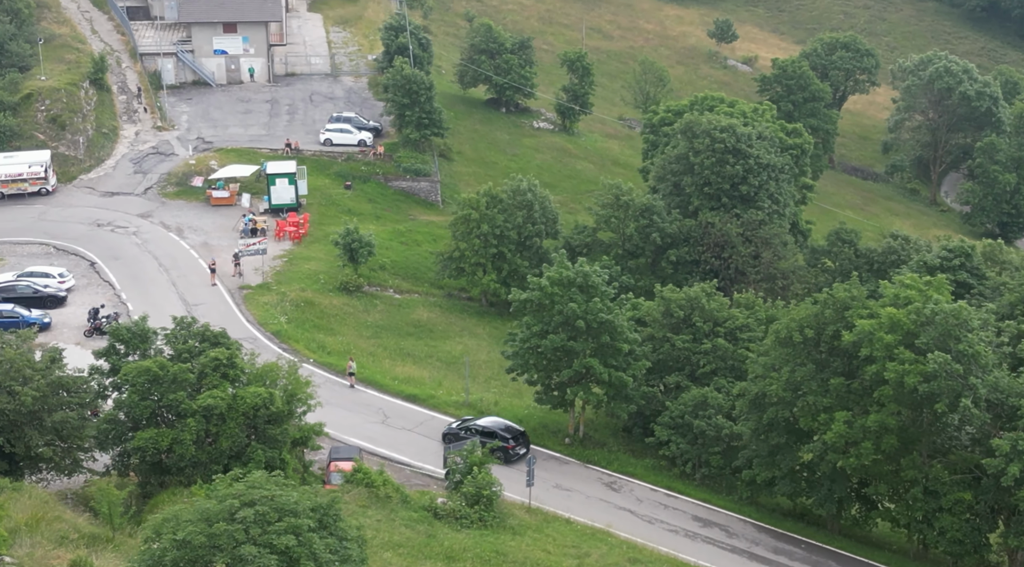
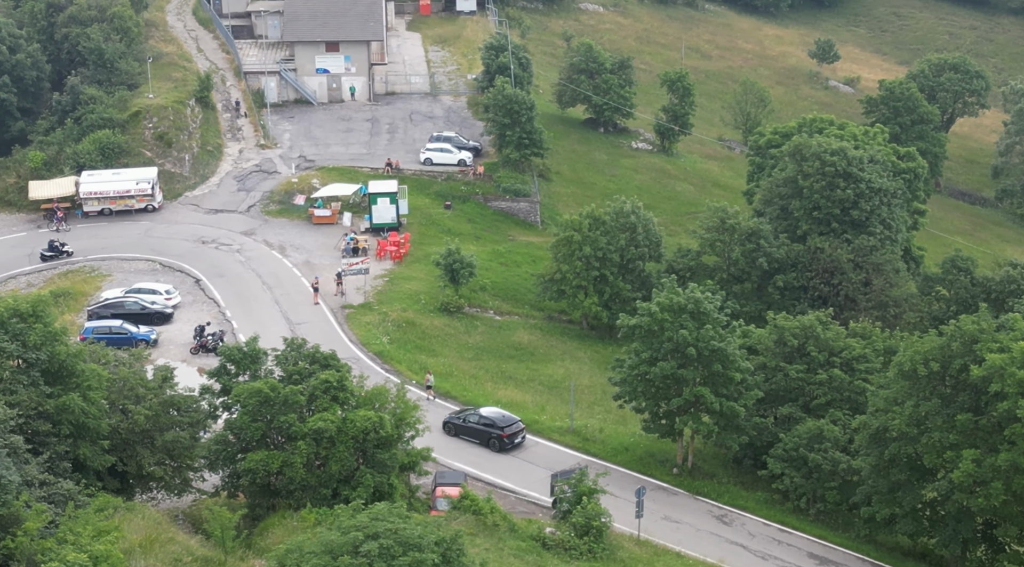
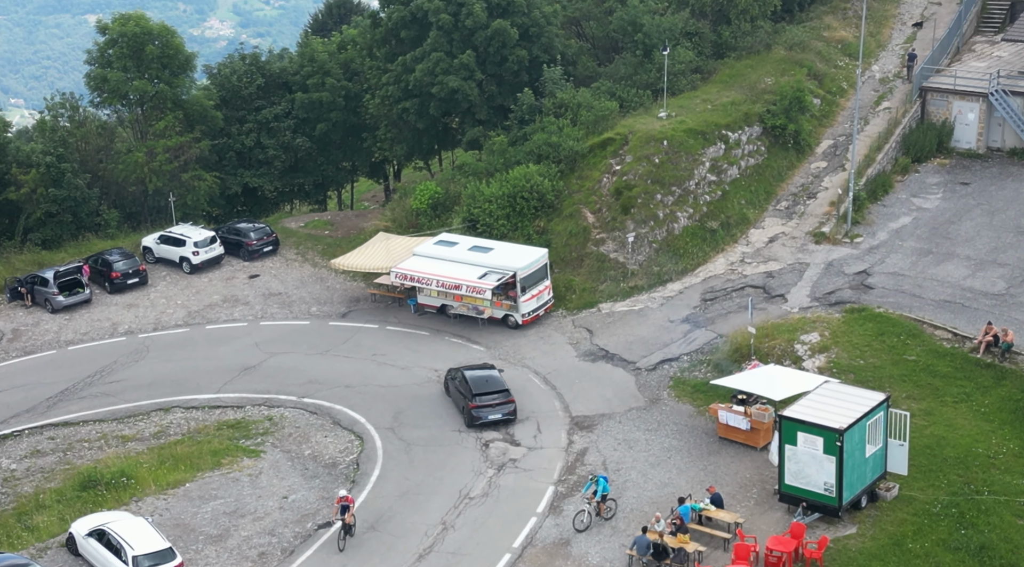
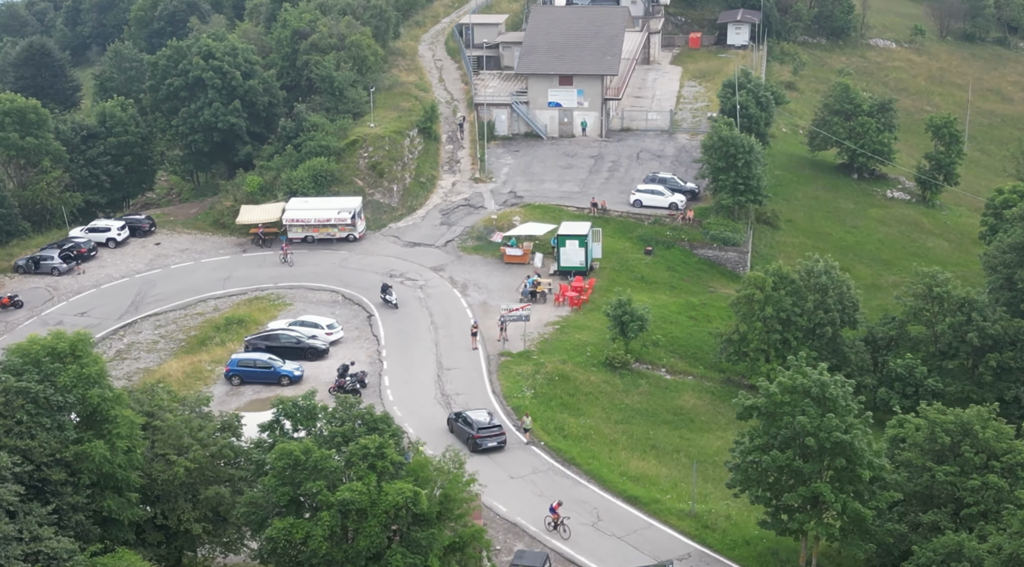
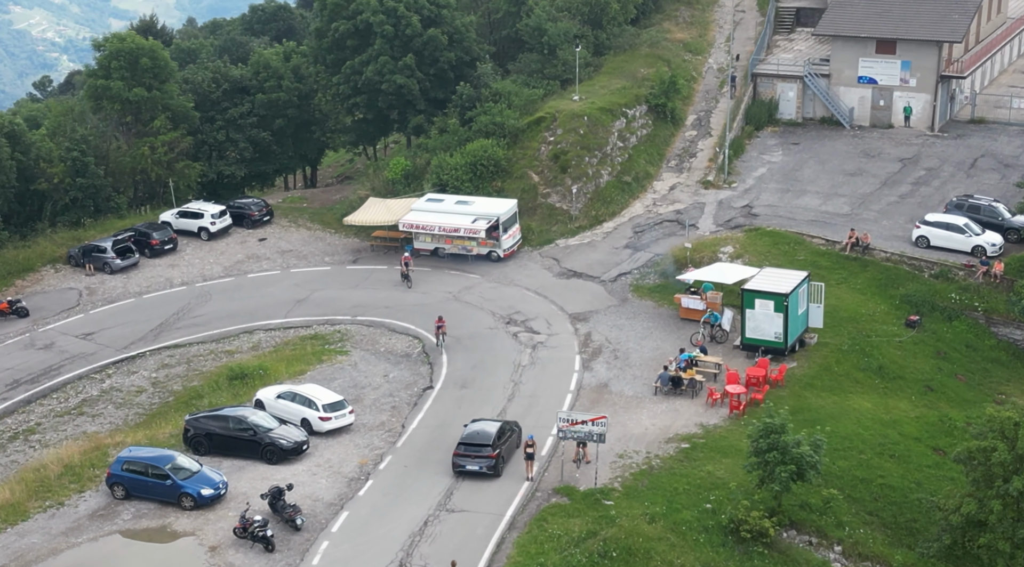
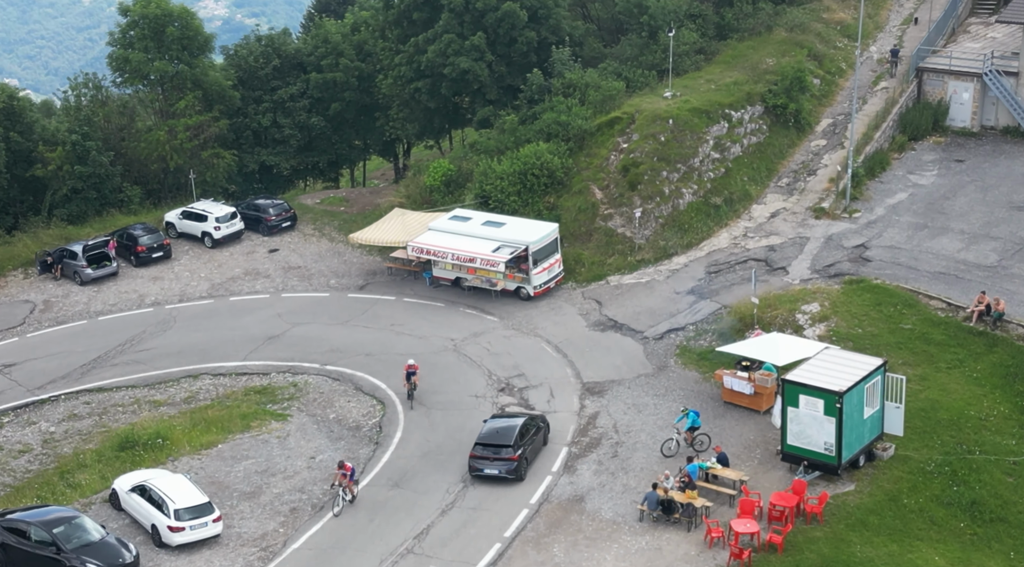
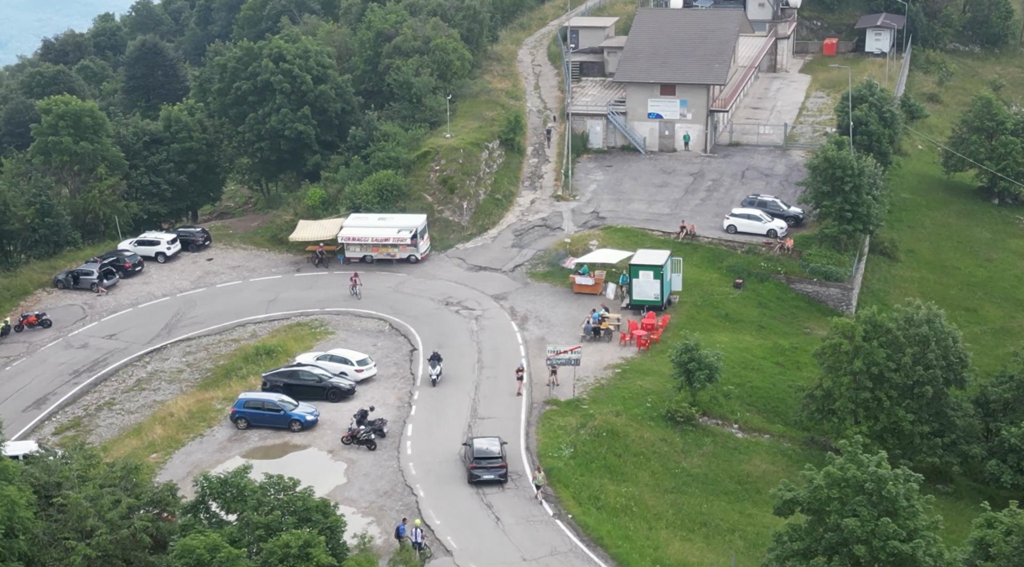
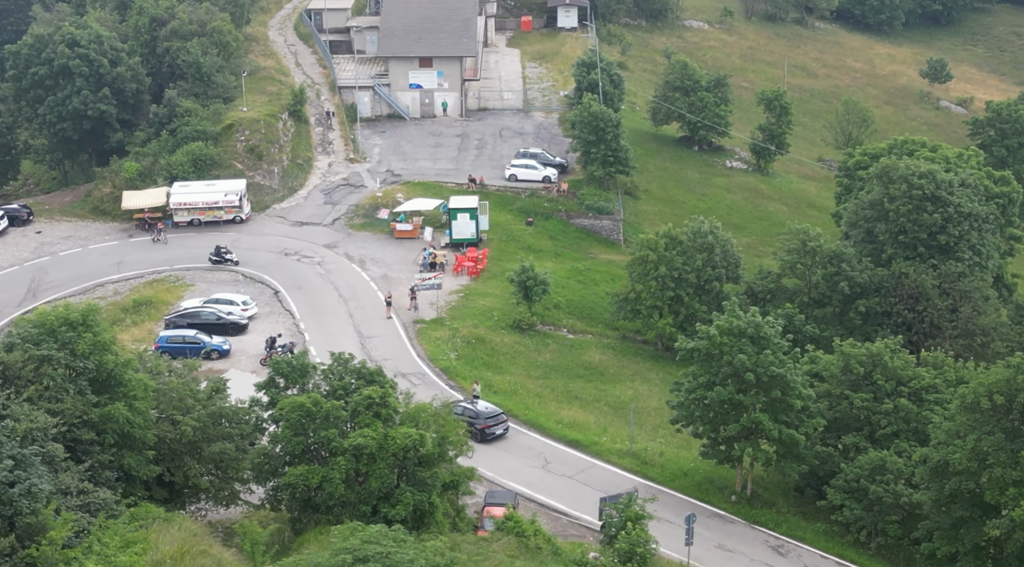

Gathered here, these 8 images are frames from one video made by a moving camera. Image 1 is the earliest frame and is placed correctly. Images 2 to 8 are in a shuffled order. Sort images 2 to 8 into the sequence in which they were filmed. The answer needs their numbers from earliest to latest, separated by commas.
2, 8, 4, 7, 5, 6, 3
